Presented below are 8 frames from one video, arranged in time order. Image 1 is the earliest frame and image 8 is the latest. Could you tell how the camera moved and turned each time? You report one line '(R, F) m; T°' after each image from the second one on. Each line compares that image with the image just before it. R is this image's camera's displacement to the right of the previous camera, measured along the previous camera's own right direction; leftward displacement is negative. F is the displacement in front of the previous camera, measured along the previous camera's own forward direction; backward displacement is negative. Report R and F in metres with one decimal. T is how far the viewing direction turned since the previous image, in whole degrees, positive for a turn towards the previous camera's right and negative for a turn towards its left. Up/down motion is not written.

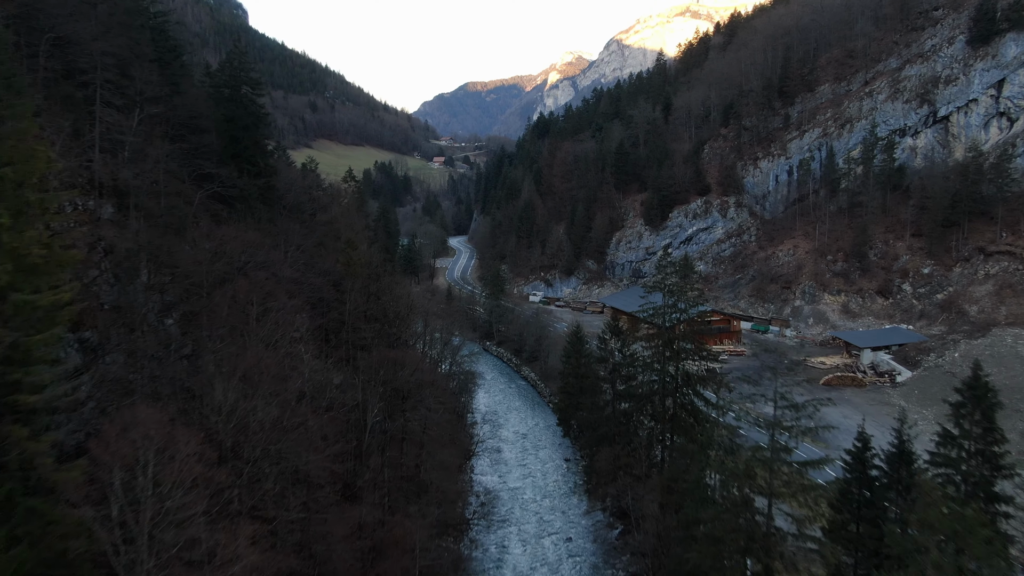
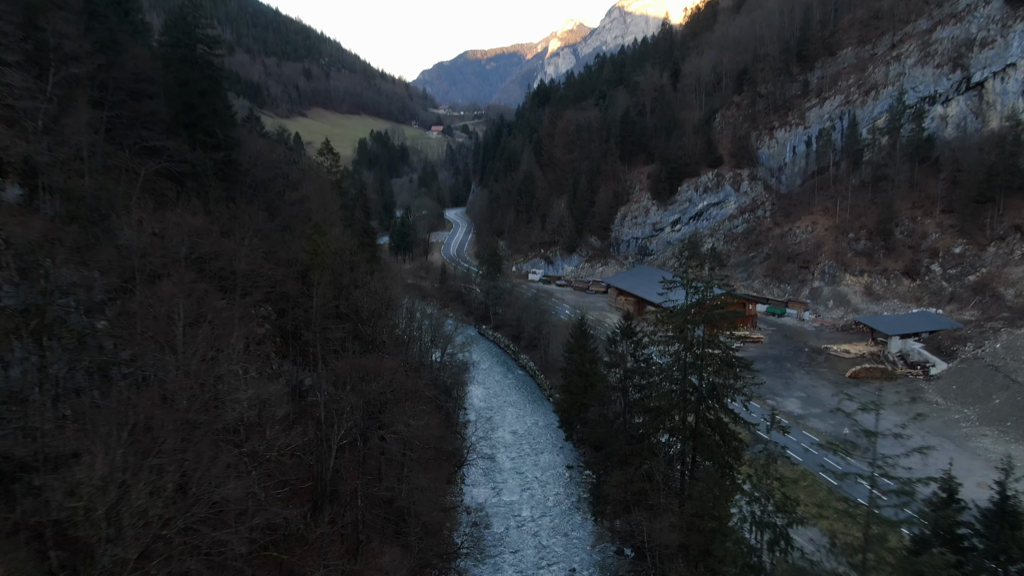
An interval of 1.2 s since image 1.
(+0.1, +3.2) m; 0°
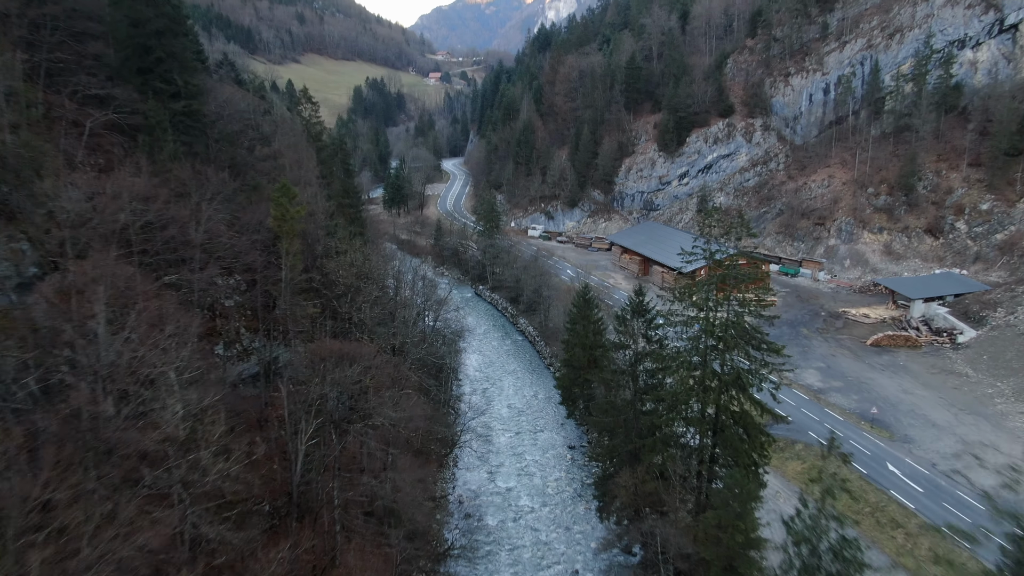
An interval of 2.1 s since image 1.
(+0.1, +2.3) m; 0°
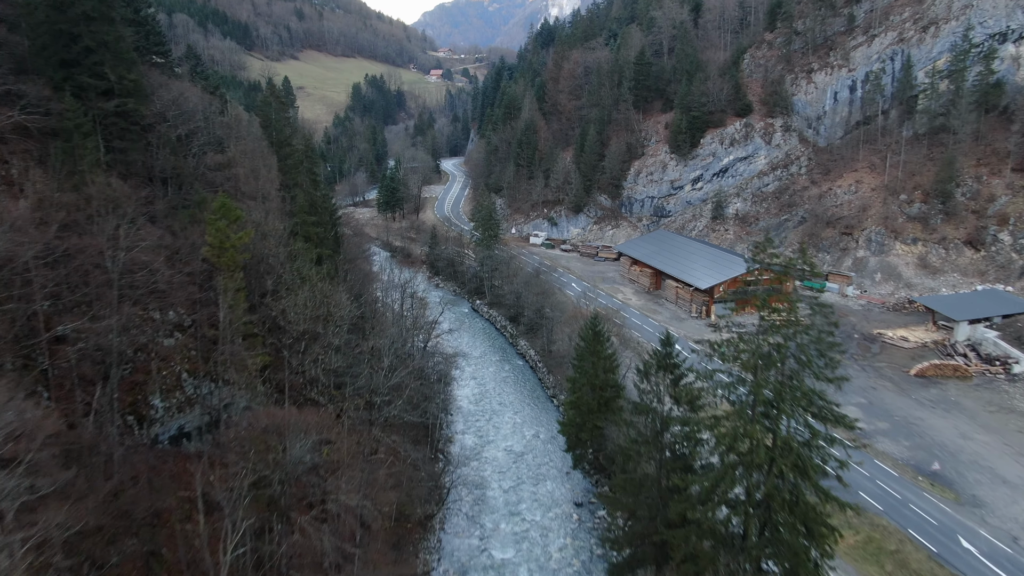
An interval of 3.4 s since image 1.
(+0.1, +3.4) m; 0°
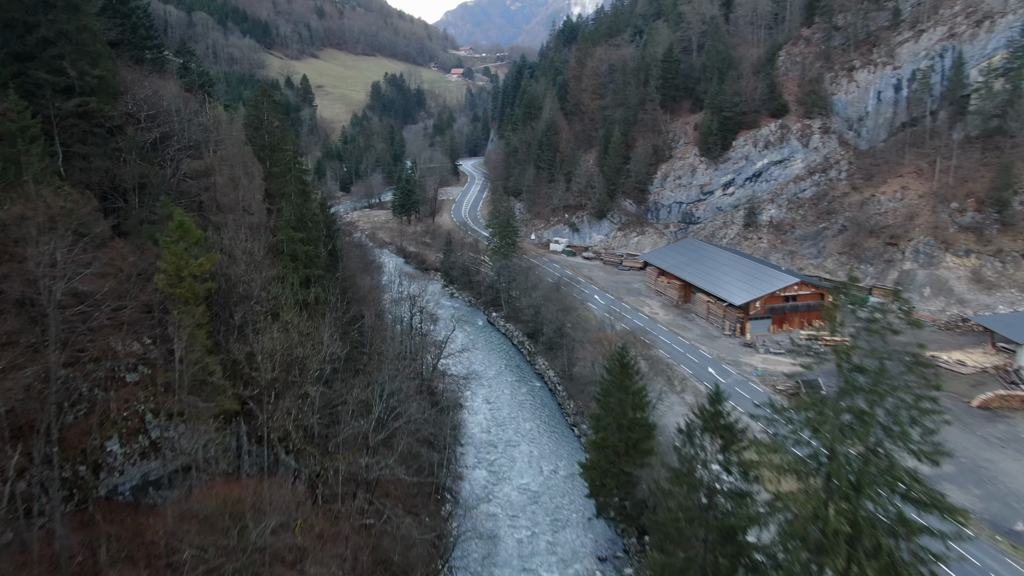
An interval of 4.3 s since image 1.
(+0.1, +2.4) m; -1°
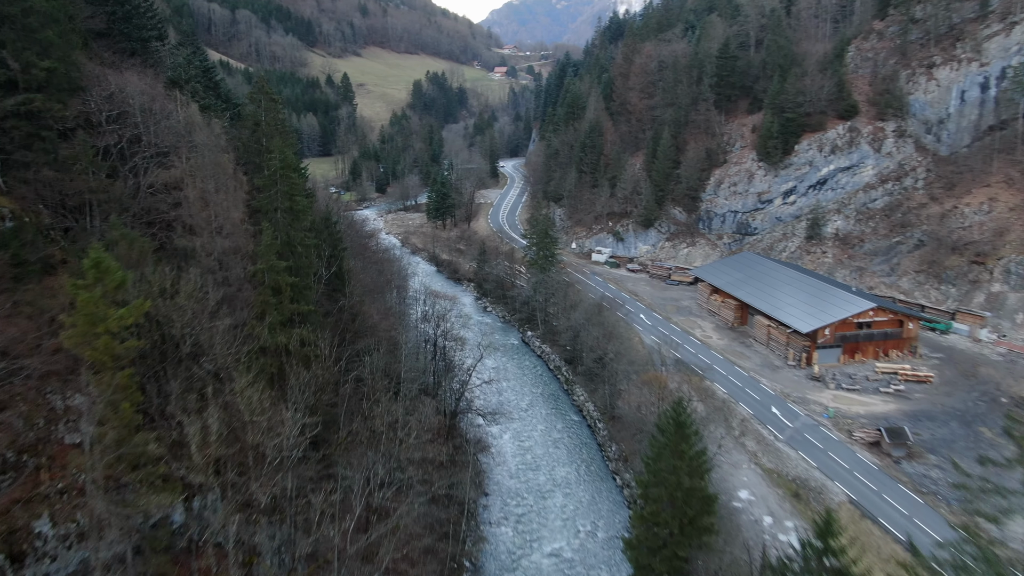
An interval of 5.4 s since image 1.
(+0.2, +3.1) m; -3°
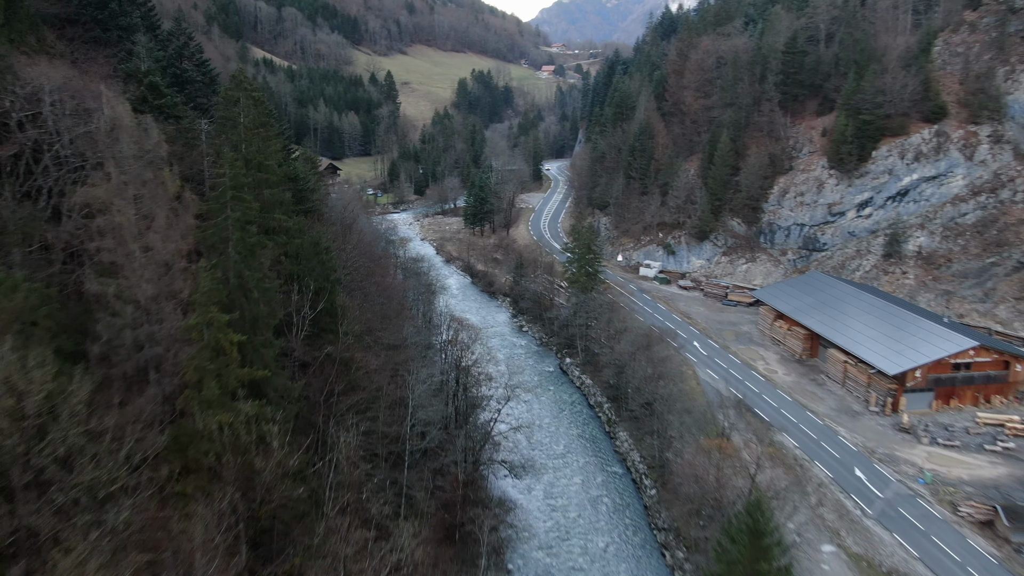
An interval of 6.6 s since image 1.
(+0.3, +3.5) m; -3°
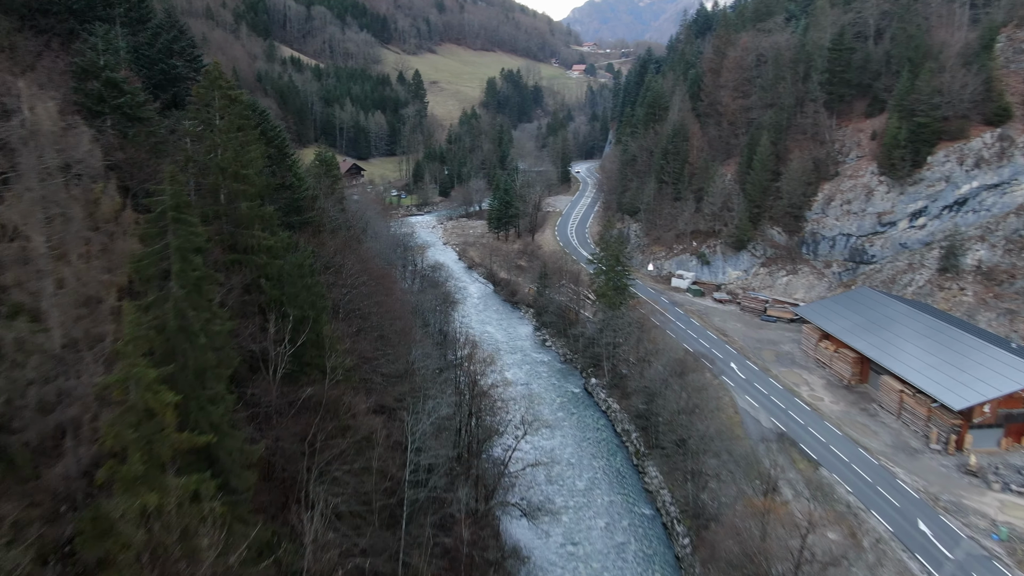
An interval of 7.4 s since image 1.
(+0.2, +2.1) m; -2°
